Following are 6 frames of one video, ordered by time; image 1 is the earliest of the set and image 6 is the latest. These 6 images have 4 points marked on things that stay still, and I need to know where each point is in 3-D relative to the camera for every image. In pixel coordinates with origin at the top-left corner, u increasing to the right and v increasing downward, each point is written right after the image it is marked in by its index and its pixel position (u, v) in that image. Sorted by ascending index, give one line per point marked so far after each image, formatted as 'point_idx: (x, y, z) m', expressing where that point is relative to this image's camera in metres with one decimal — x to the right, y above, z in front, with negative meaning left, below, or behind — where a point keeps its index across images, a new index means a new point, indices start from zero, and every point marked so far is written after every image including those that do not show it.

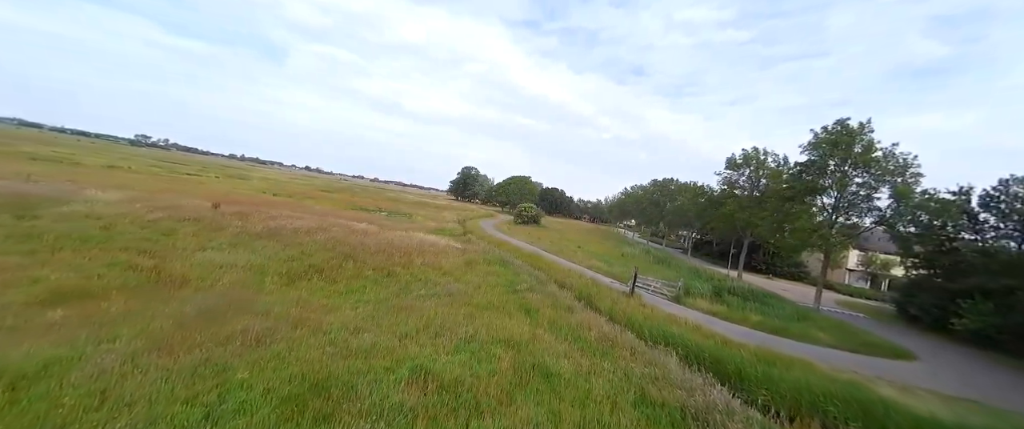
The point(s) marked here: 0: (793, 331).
0: (+12.1, -5.0, +14.9) m
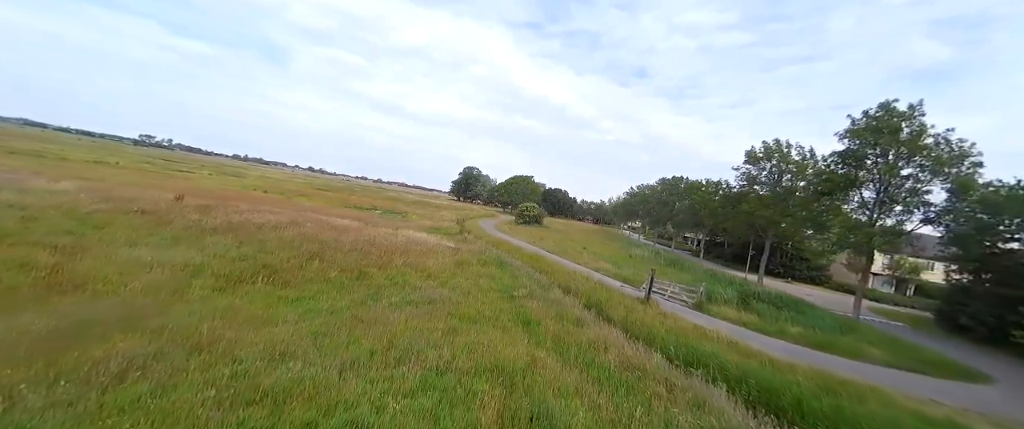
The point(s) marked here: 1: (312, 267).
0: (+12.0, -4.7, +12.6) m
1: (-6.2, -1.6, +10.8) m
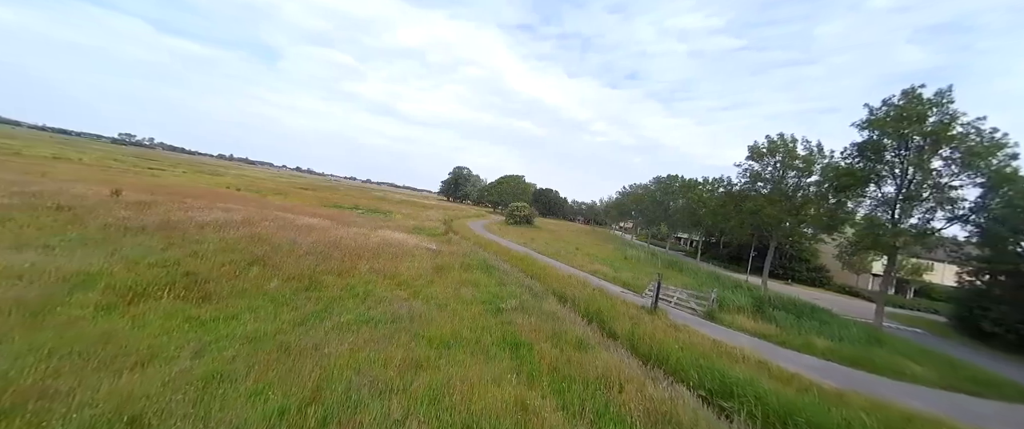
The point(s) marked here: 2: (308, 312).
0: (+11.6, -4.6, +11.0) m
1: (-6.5, -1.5, +8.7) m
2: (-4.3, -2.0, +7.2) m
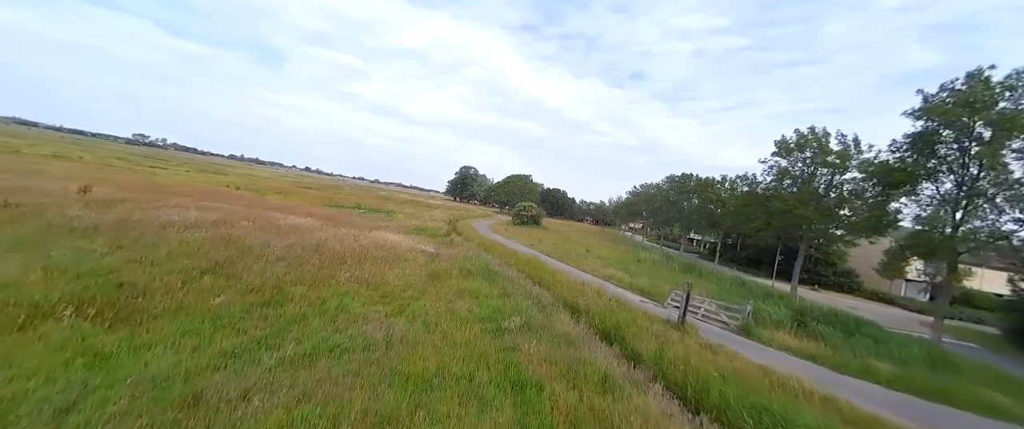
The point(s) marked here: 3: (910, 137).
0: (+11.7, -4.6, +9.1) m
1: (-6.4, -1.5, +7.2) m
2: (-4.2, -2.0, +5.7) m
3: (+17.2, +3.3, +15.1) m
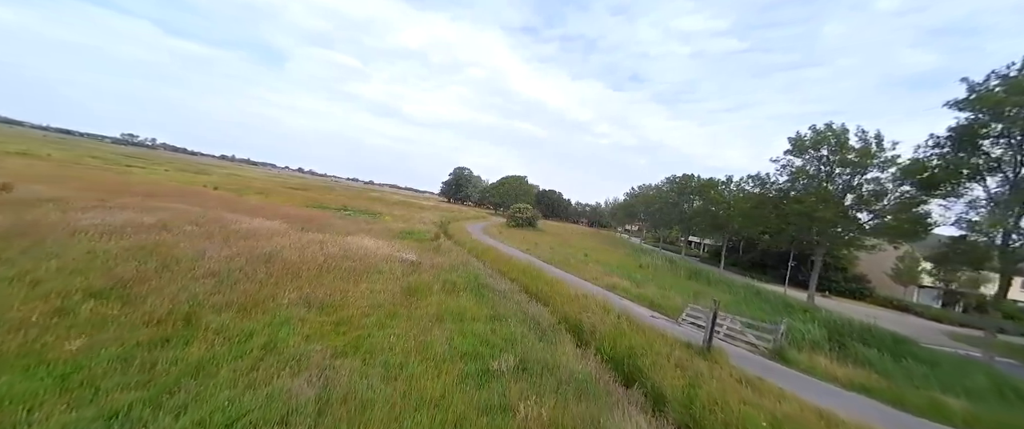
0: (+11.5, -4.7, +7.4) m
1: (-6.6, -1.6, +5.2) m
2: (-4.3, -2.1, +3.8) m
3: (+16.9, +3.2, +13.5) m
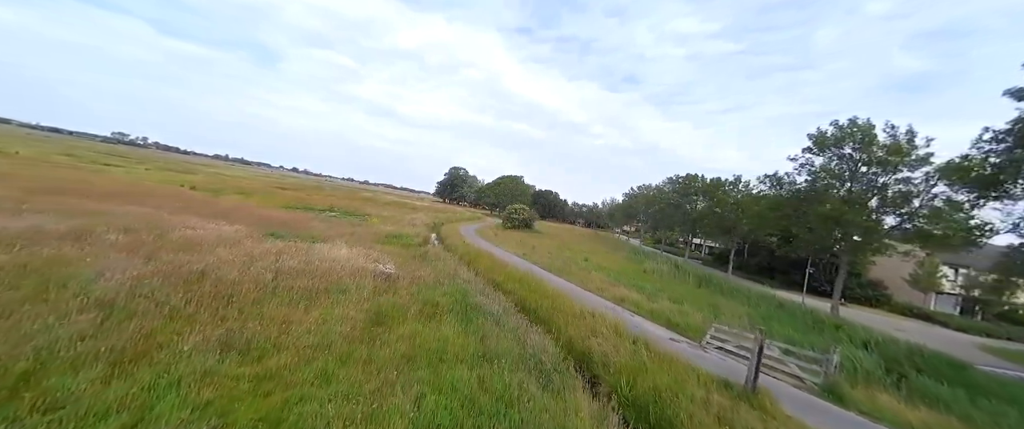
0: (+11.4, -4.9, +5.7) m
1: (-6.7, -1.7, +3.2) m
2: (-4.4, -2.2, +1.8) m
3: (+16.8, +3.0, +11.8) m
